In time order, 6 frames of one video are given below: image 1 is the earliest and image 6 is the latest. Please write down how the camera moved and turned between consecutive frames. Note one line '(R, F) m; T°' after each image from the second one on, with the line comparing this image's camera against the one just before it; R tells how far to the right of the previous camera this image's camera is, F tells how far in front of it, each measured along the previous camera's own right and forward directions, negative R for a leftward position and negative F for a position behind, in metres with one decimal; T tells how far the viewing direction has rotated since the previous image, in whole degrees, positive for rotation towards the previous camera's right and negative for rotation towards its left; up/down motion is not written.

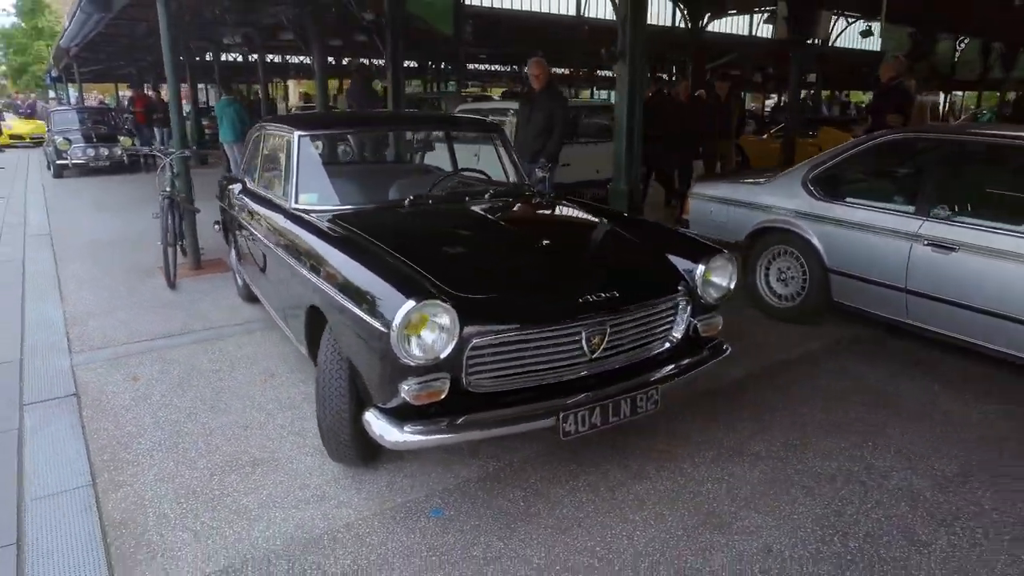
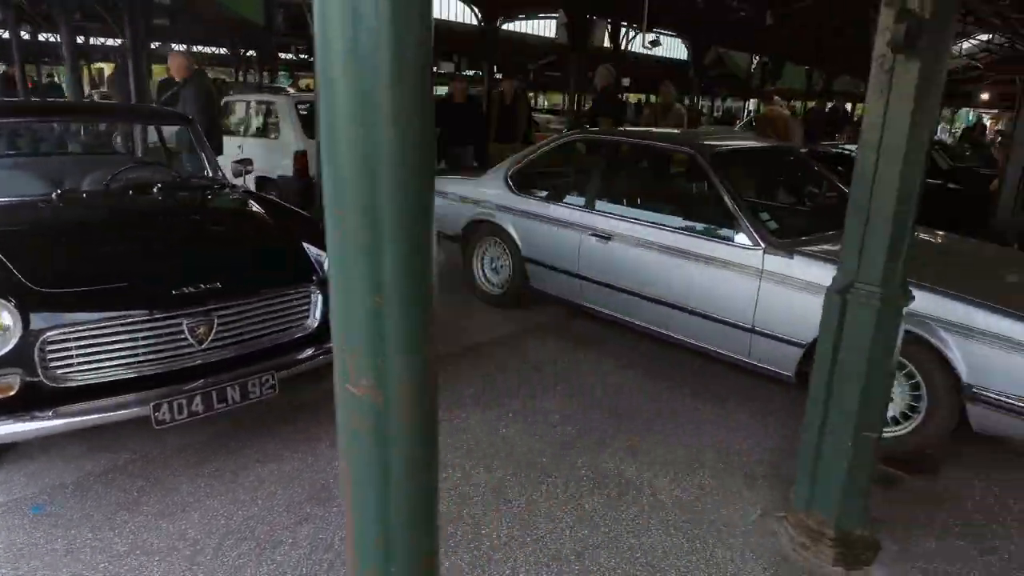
(+1.2, -0.3) m; +10°
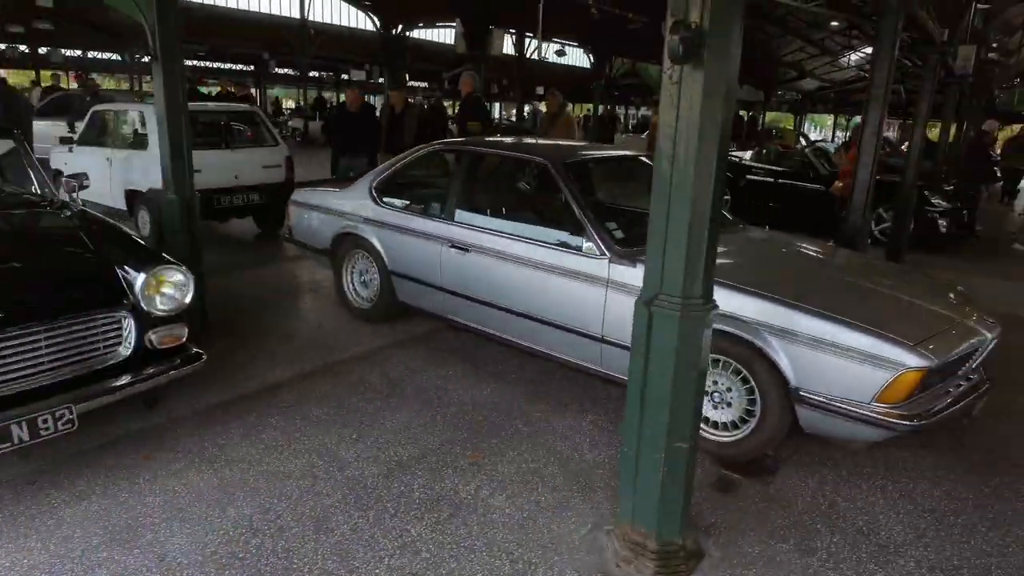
(+0.5, +0.1) m; +5°
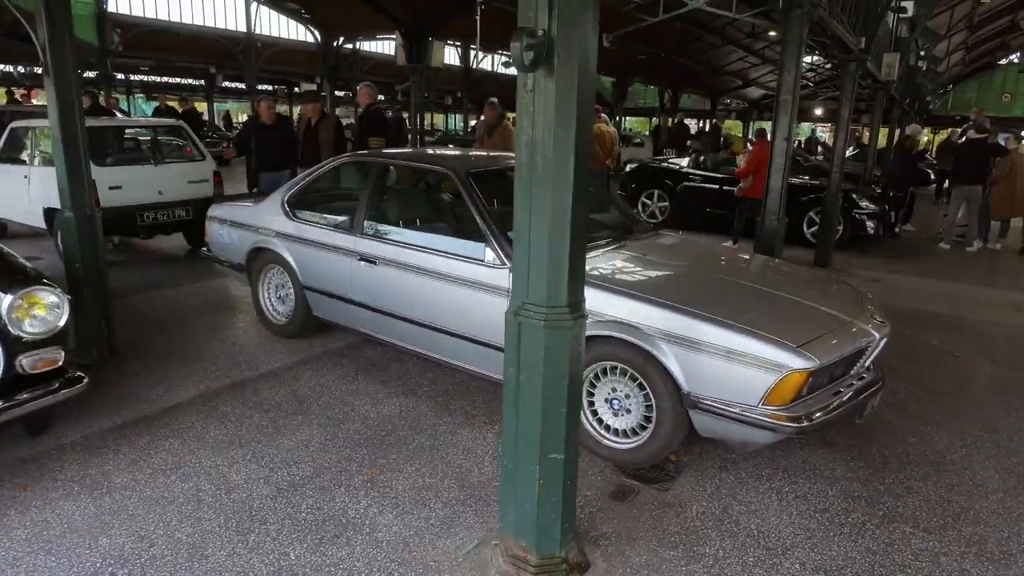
(+0.4, 0.0) m; +3°
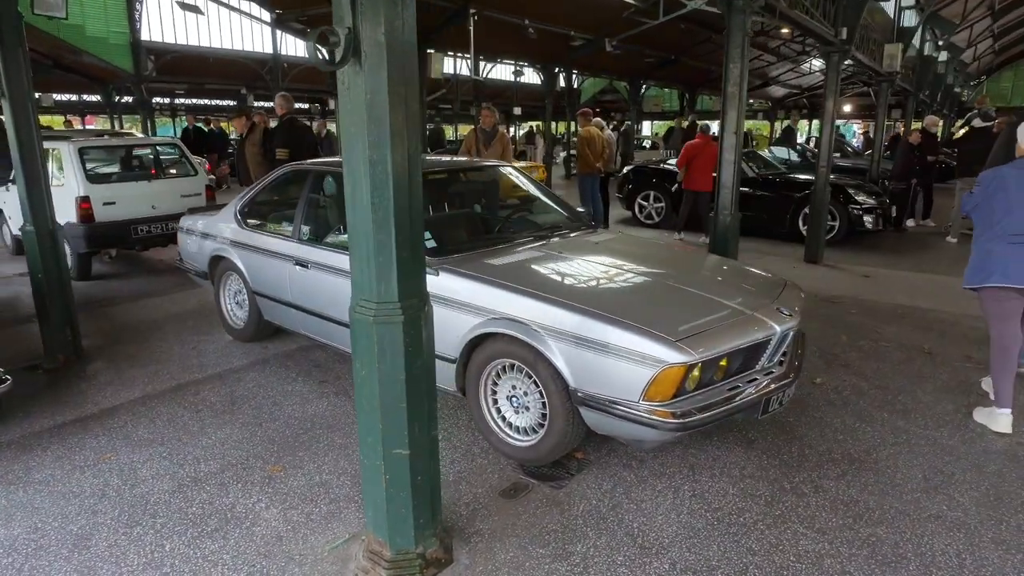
(+0.8, 0.0) m; -5°
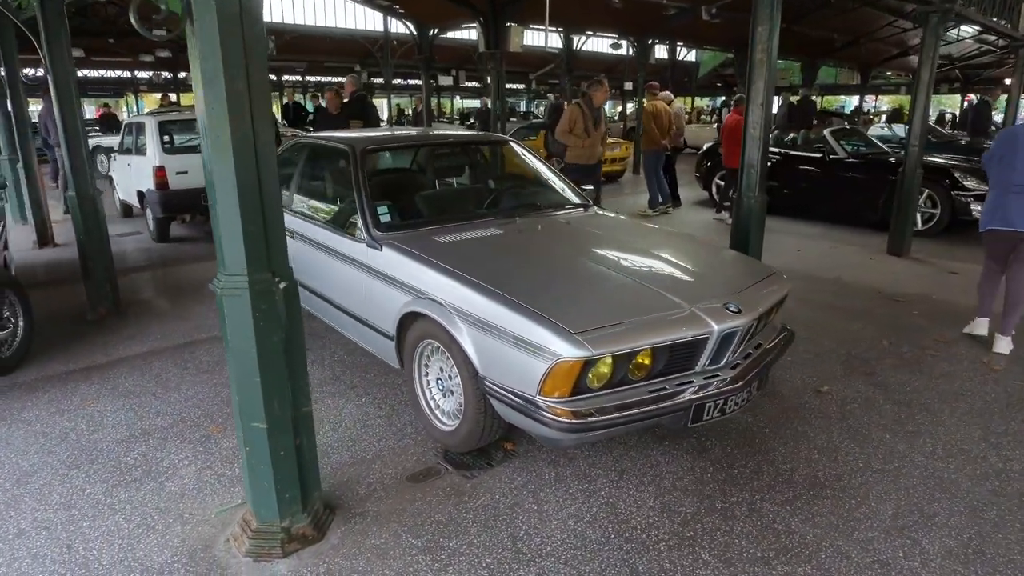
(+1.0, +0.3) m; -11°
